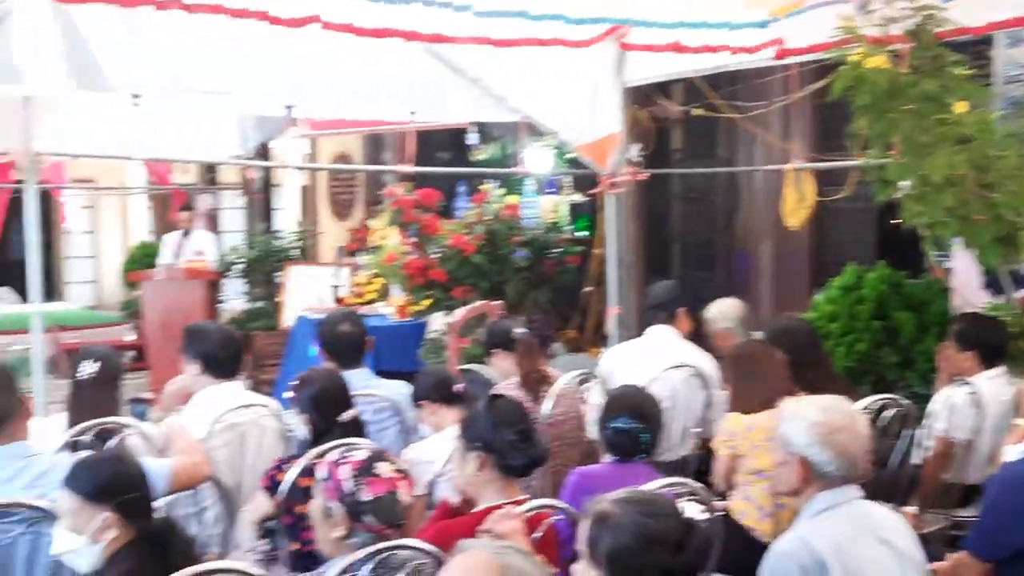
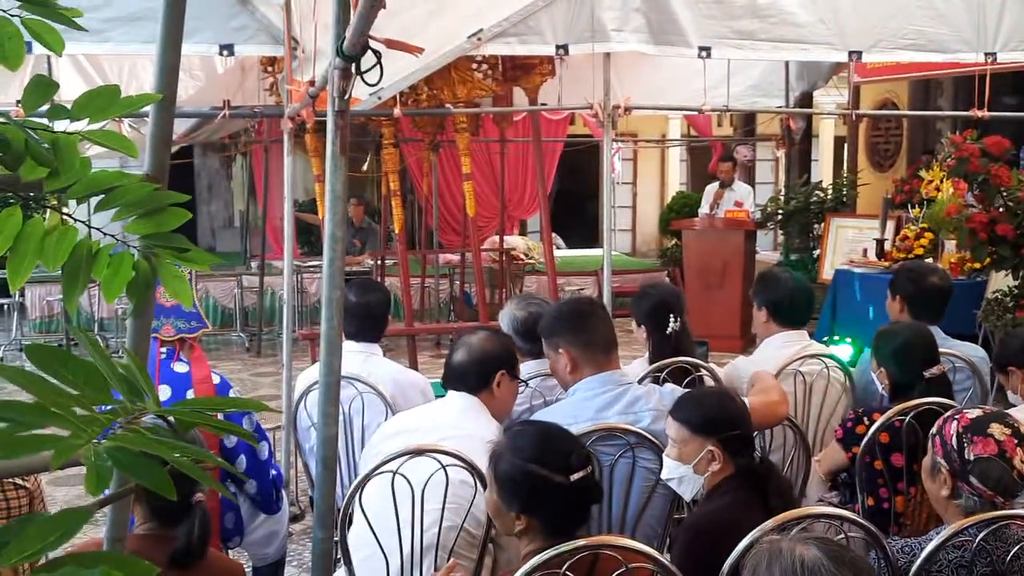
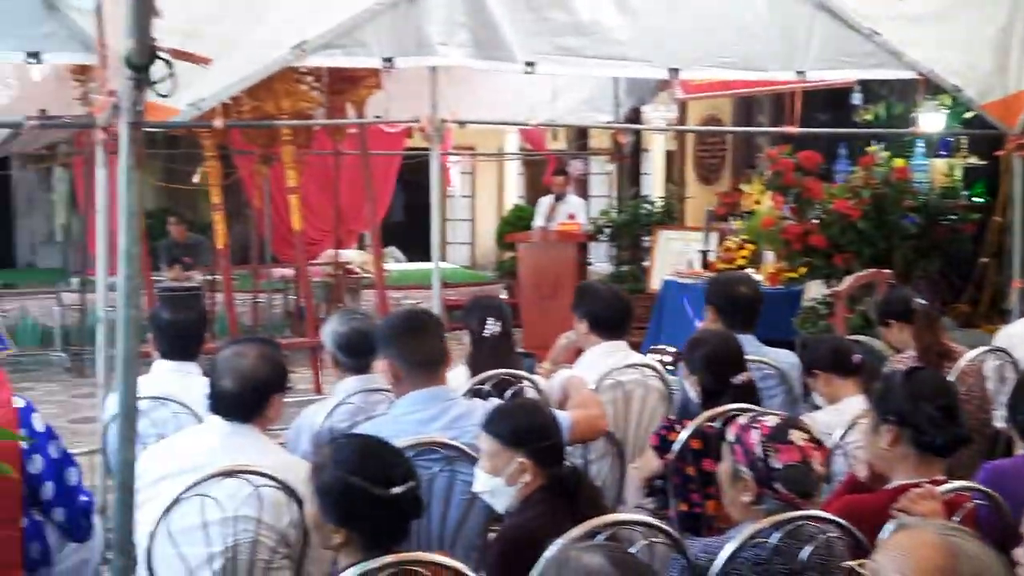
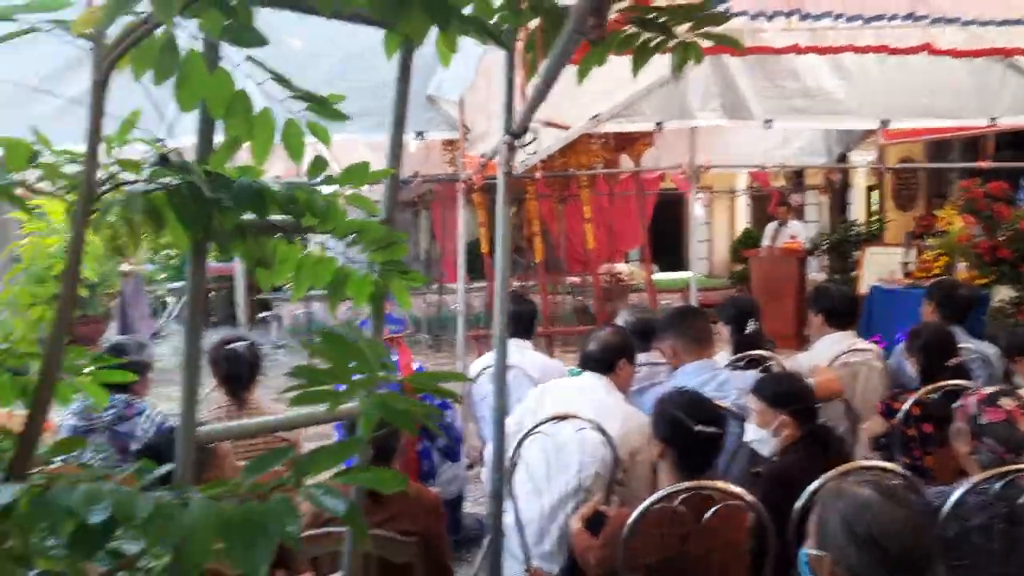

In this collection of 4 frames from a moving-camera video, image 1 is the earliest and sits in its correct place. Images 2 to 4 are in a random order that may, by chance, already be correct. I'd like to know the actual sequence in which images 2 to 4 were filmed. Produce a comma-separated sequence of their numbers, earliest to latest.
3, 2, 4
